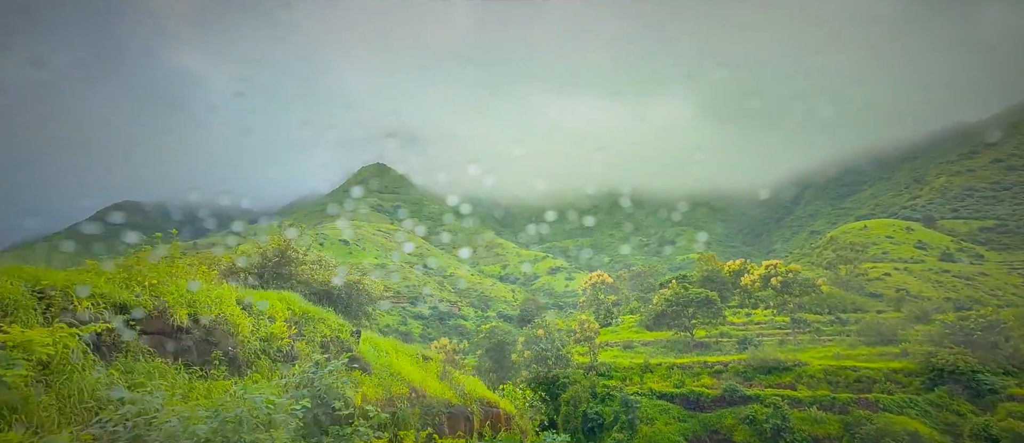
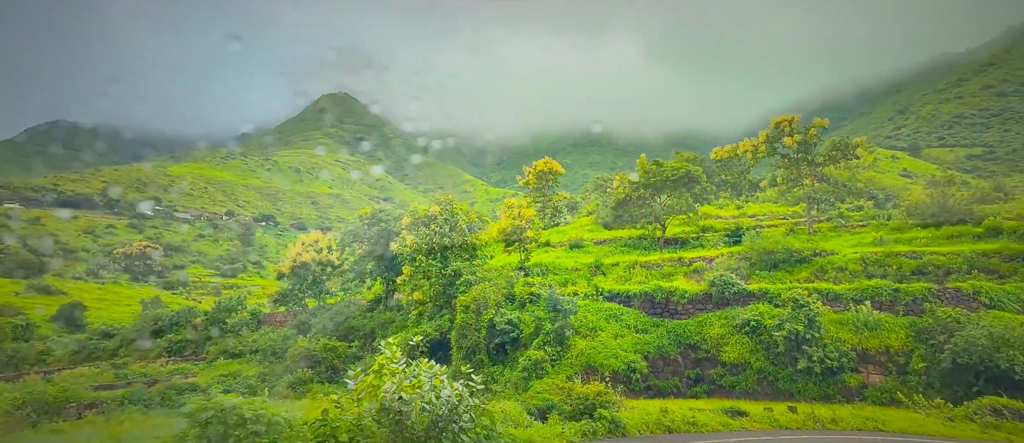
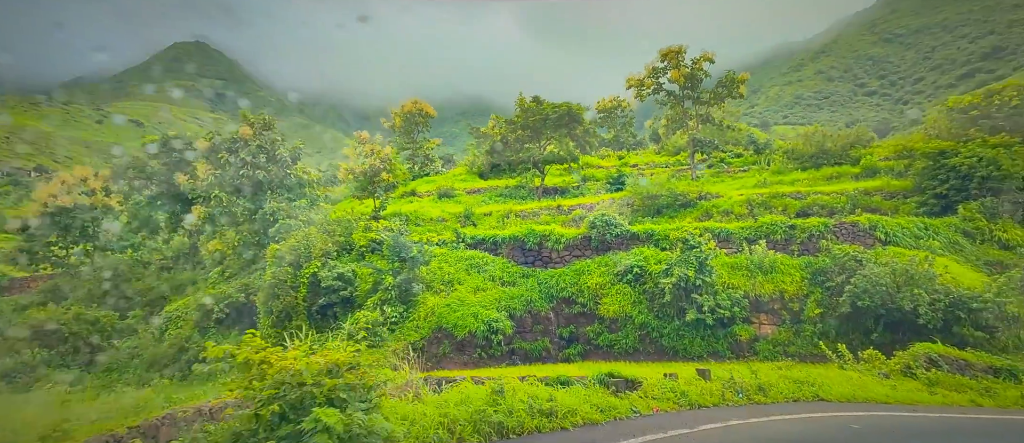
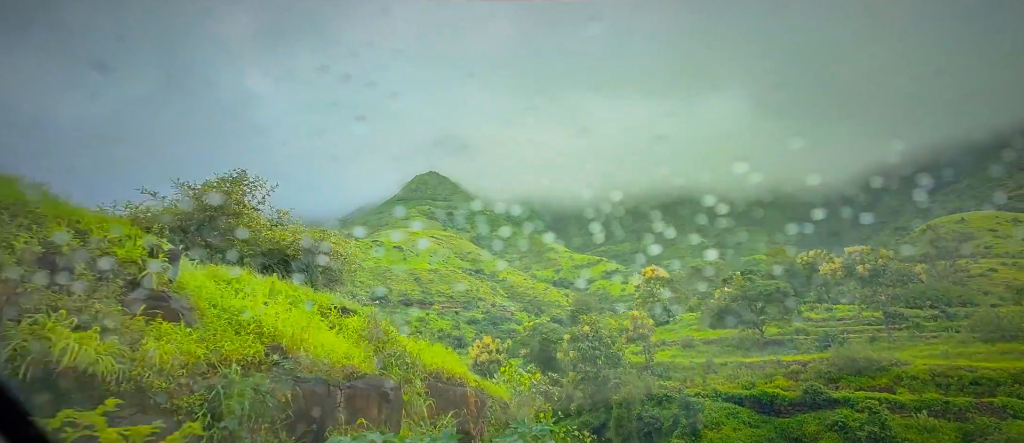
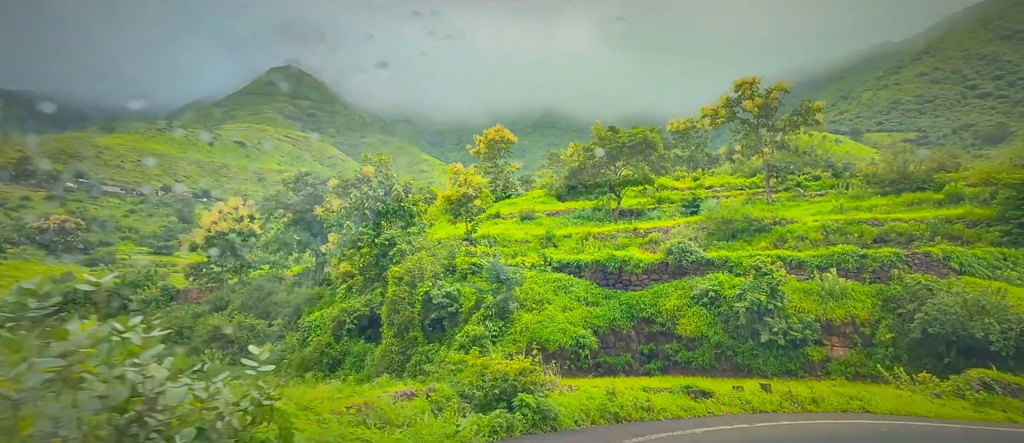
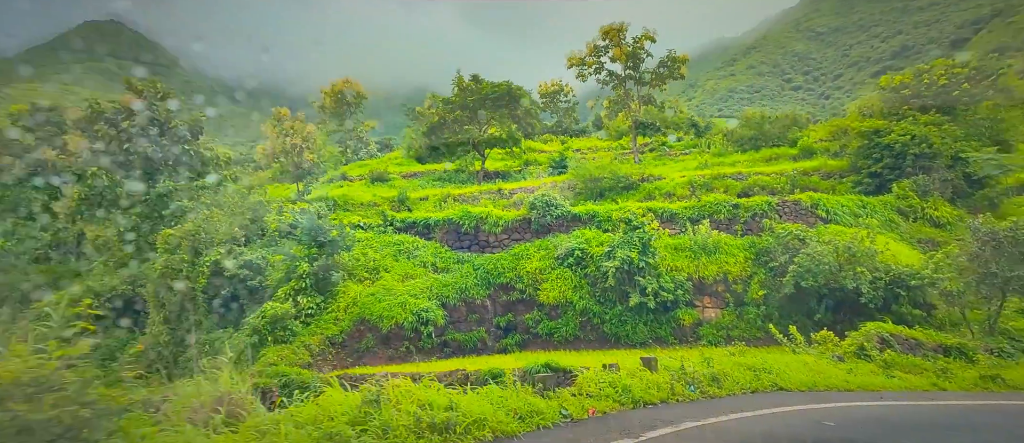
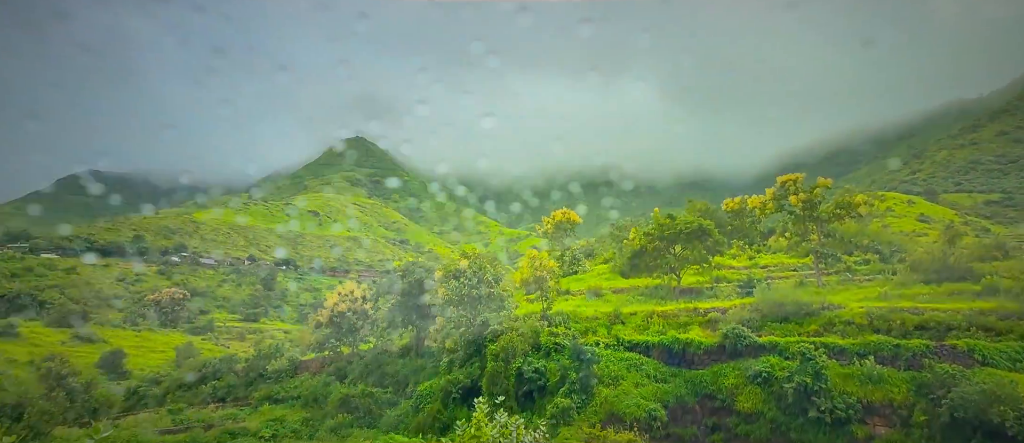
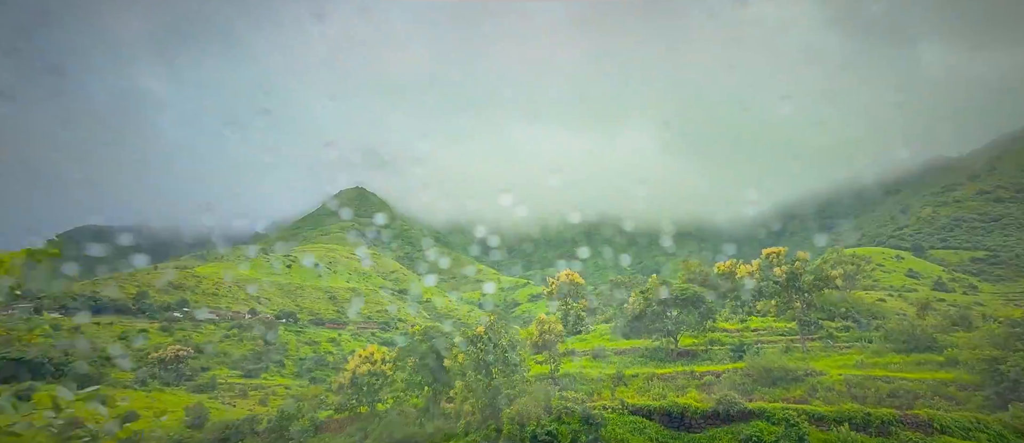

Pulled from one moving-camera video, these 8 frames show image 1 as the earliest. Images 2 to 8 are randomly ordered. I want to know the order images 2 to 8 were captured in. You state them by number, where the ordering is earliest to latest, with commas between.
4, 8, 7, 2, 5, 3, 6
